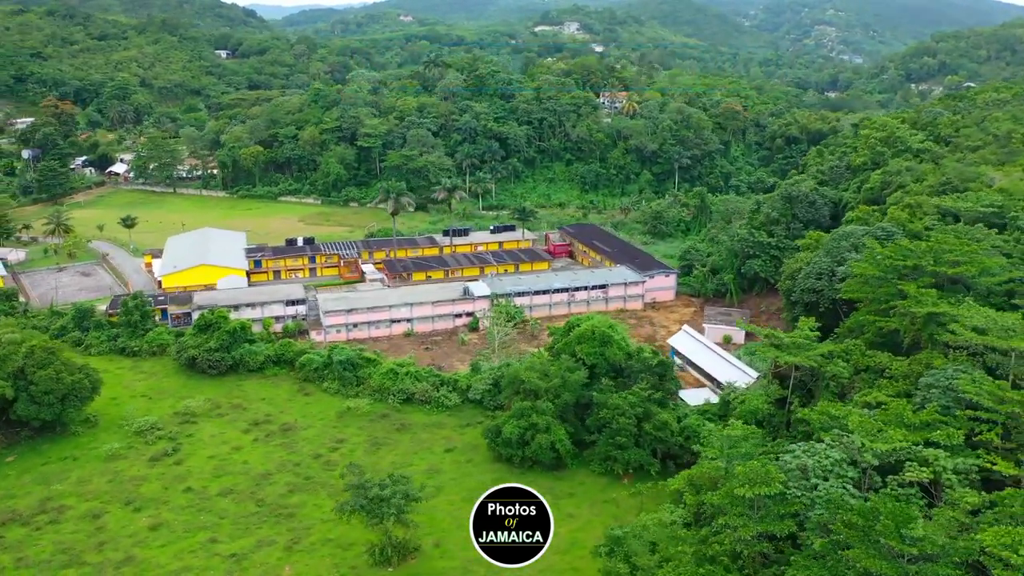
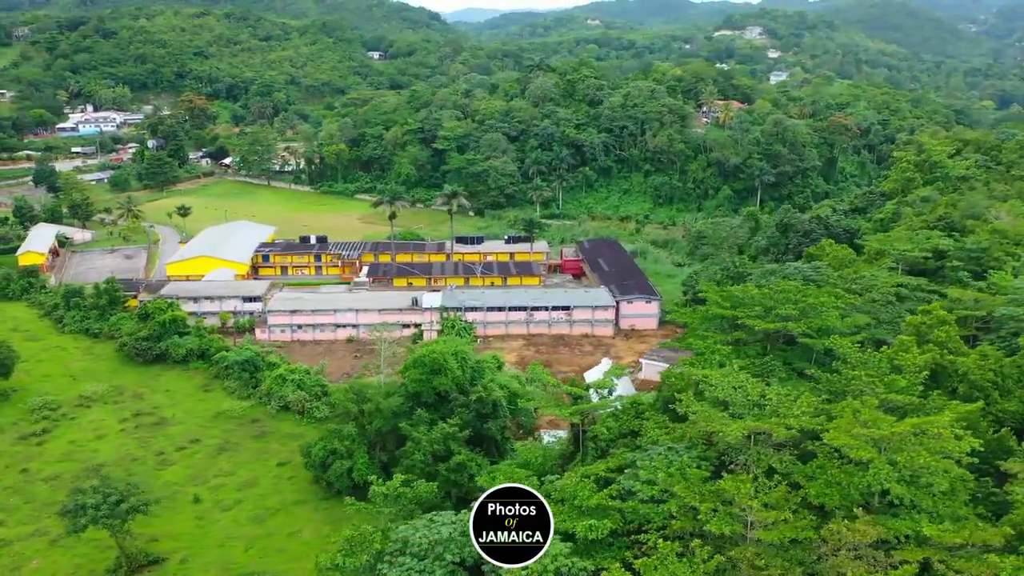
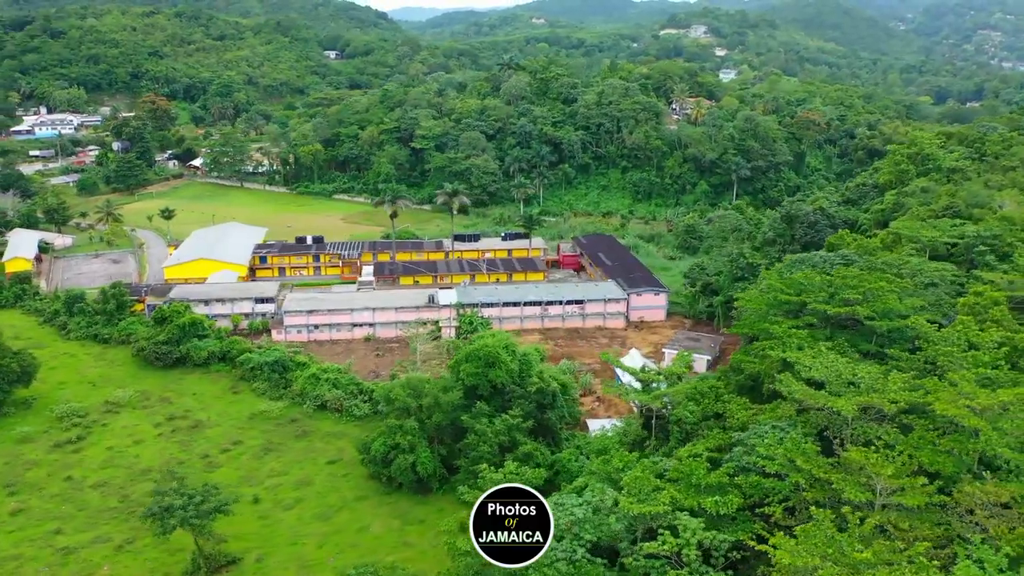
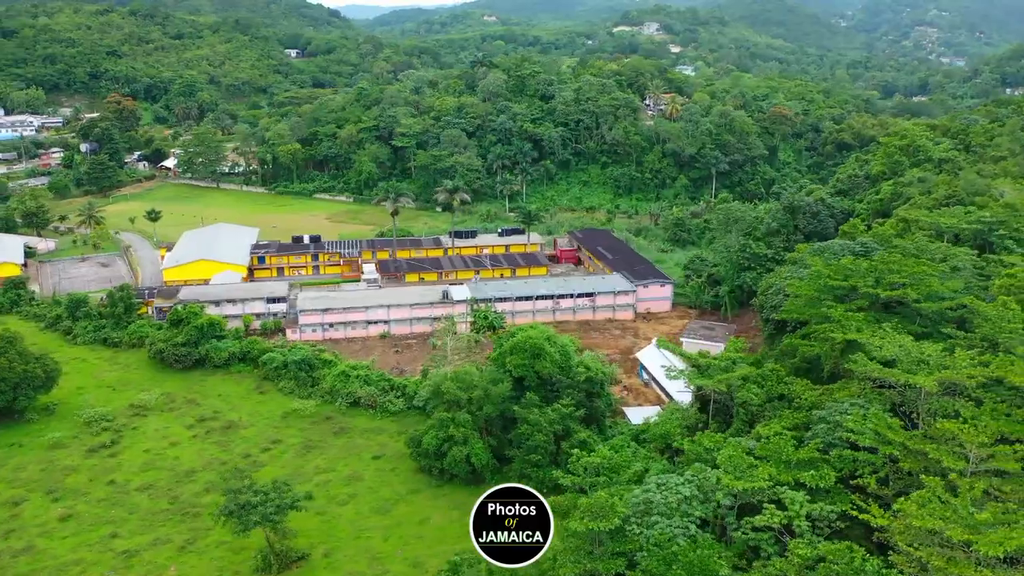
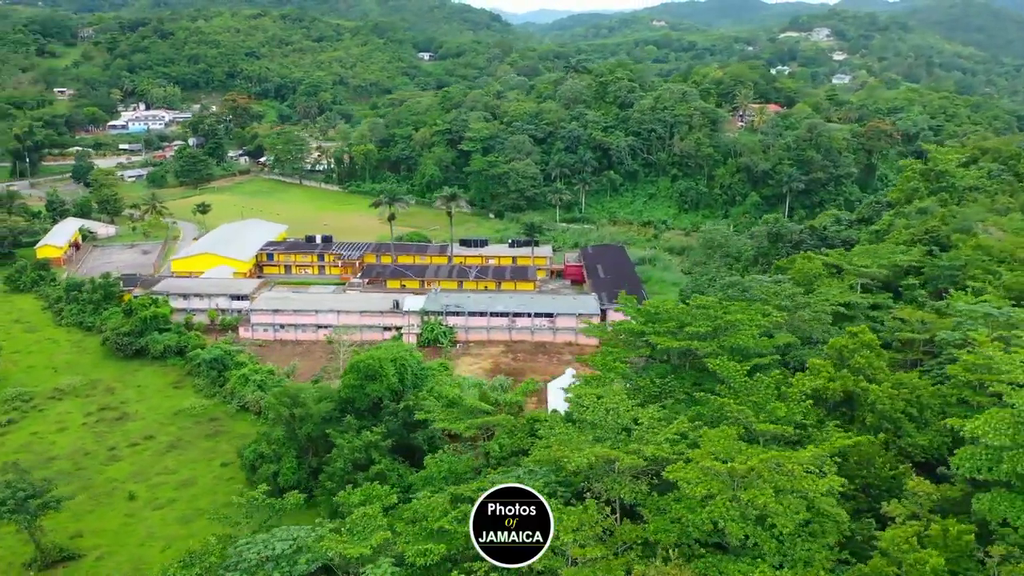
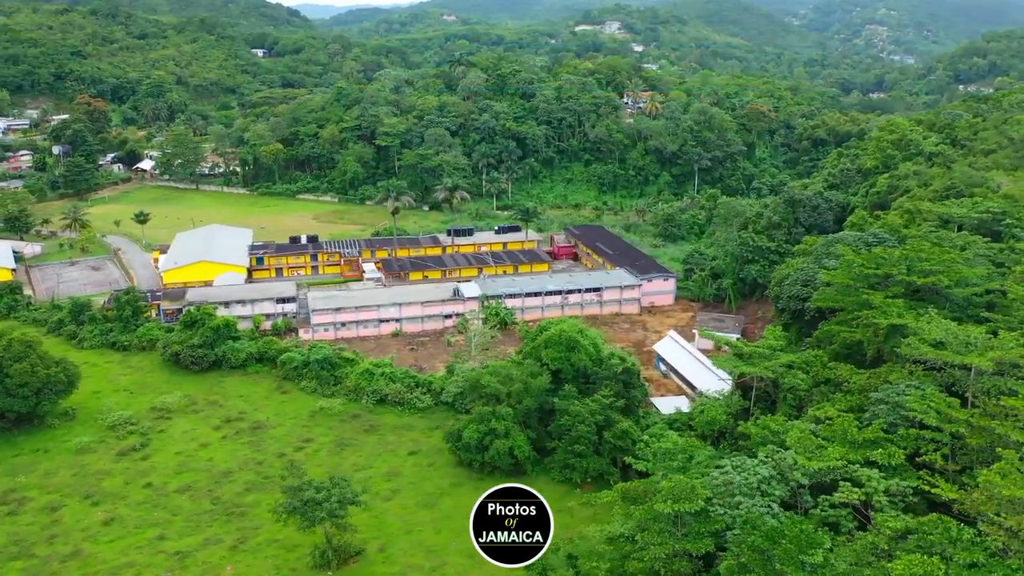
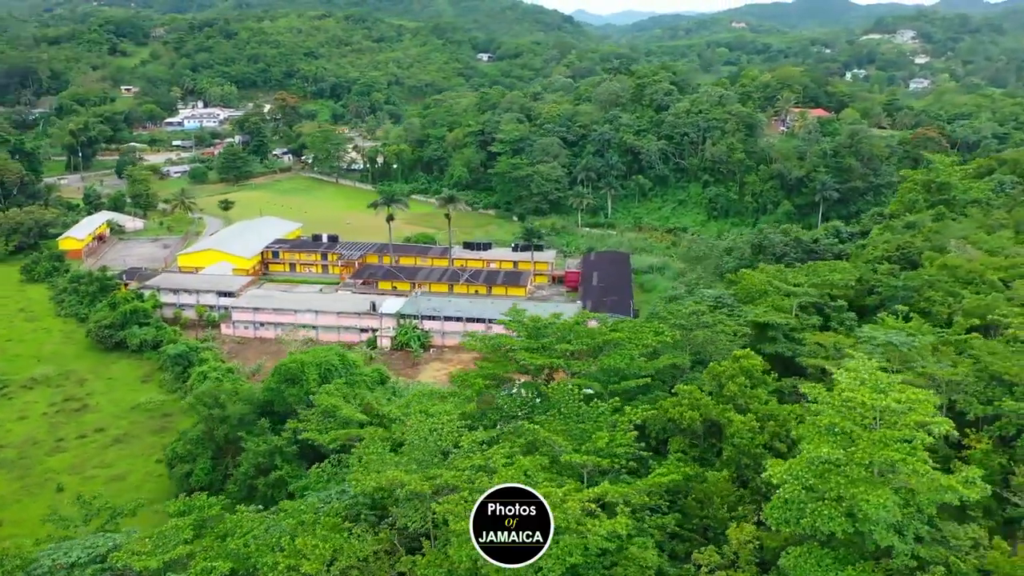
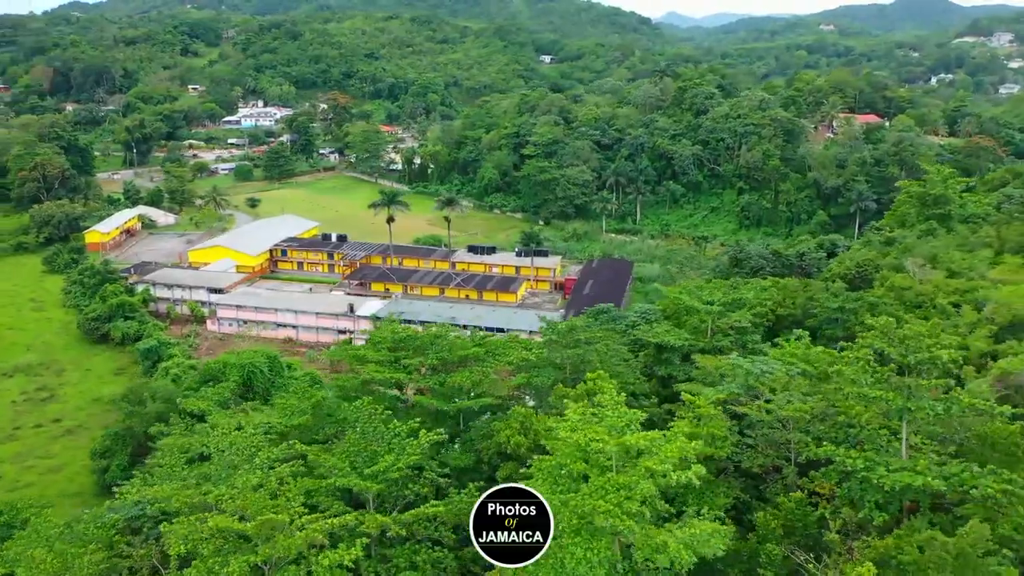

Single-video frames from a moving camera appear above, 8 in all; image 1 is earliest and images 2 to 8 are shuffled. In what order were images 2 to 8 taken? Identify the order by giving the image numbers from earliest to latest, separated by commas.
6, 4, 3, 2, 5, 7, 8
